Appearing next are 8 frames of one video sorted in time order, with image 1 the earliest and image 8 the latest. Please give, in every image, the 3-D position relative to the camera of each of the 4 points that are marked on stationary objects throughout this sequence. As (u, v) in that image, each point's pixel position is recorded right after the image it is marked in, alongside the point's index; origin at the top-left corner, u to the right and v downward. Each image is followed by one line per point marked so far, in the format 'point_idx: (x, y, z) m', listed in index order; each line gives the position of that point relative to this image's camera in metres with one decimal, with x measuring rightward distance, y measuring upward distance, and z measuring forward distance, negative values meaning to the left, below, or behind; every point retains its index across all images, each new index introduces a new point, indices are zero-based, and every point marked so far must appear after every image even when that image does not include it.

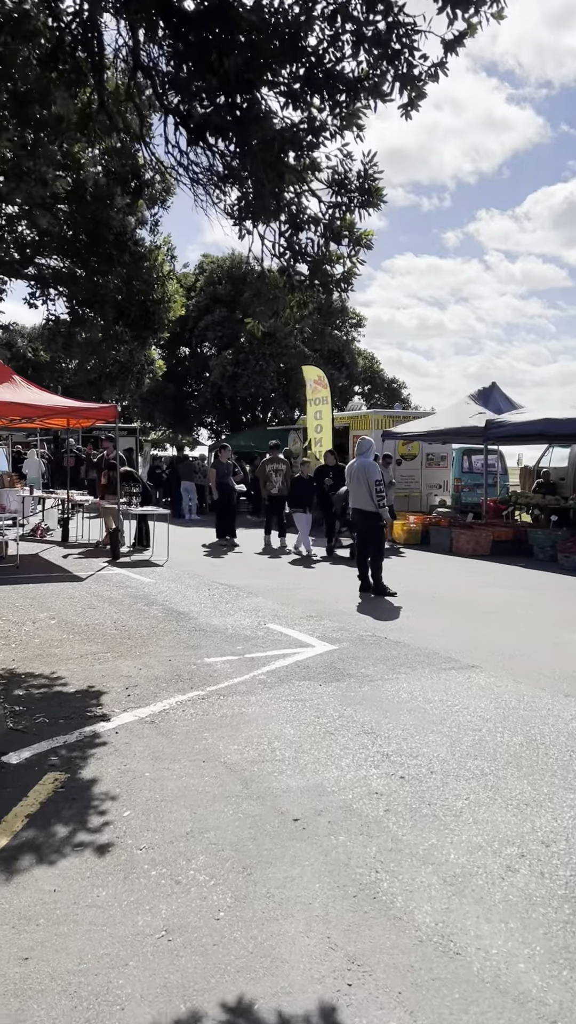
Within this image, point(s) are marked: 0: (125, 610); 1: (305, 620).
0: (-1.8, -1.1, +9.5) m
1: (+0.2, -1.1, +9.0) m
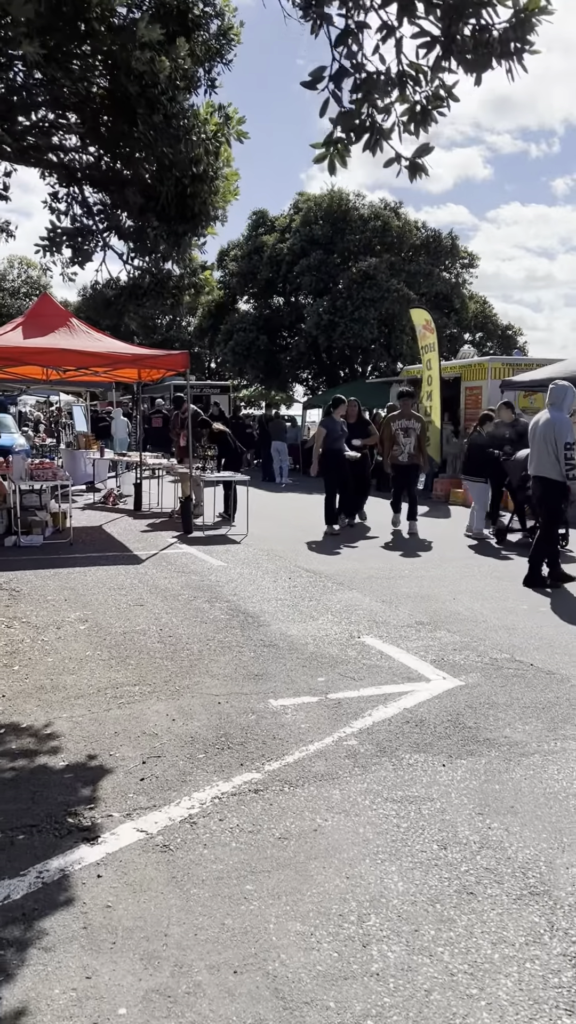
0: (-0.9, -0.8, +7.4) m
1: (+1.0, -0.9, +6.7) m
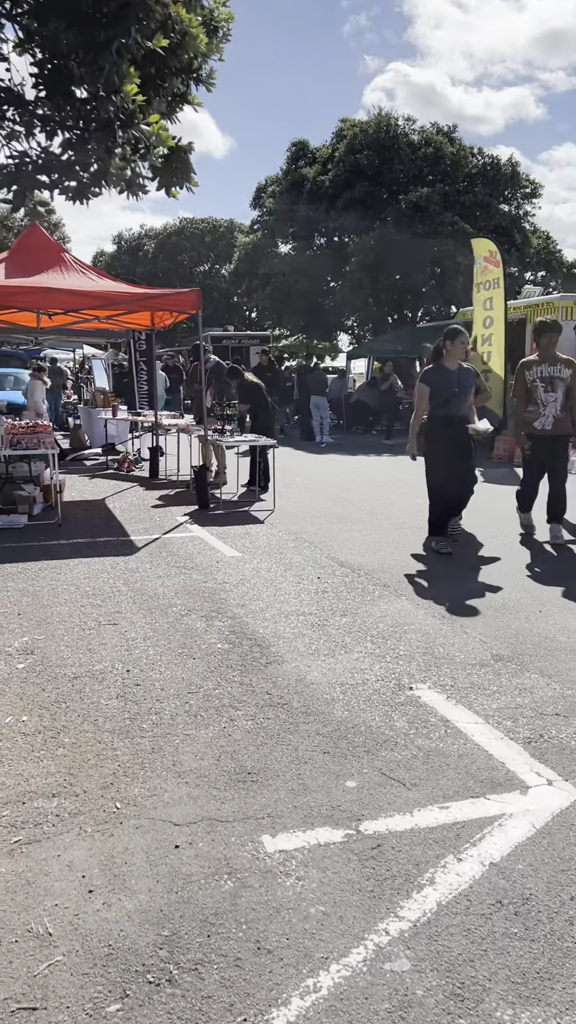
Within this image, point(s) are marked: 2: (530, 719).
0: (-0.8, -0.7, +5.4) m
1: (+1.1, -0.8, +4.6) m
2: (+1.1, -0.9, +4.0) m
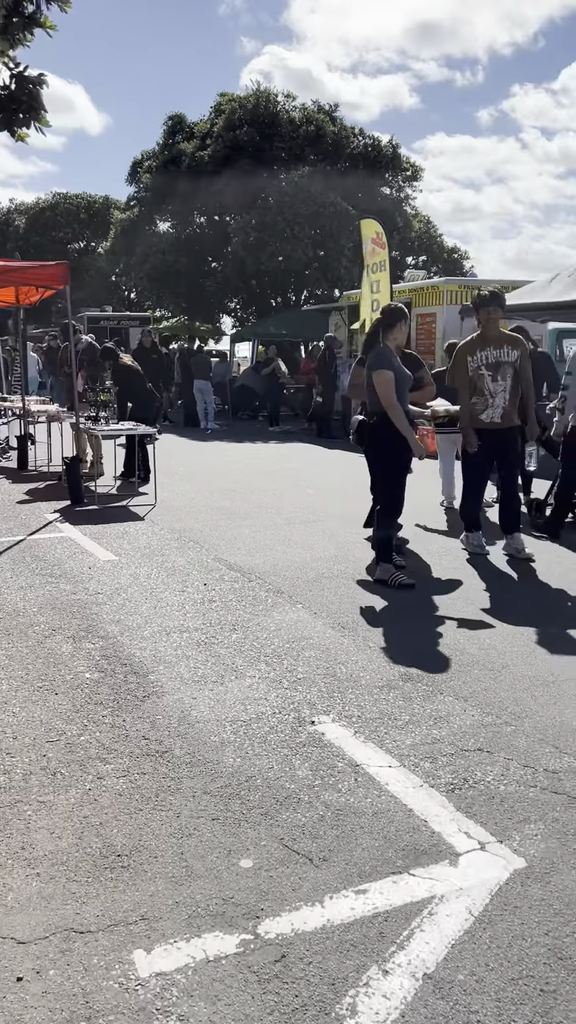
0: (-1.4, -0.8, +4.6) m
1: (+0.5, -0.9, +4.0) m
2: (+0.6, -1.0, +3.5) m
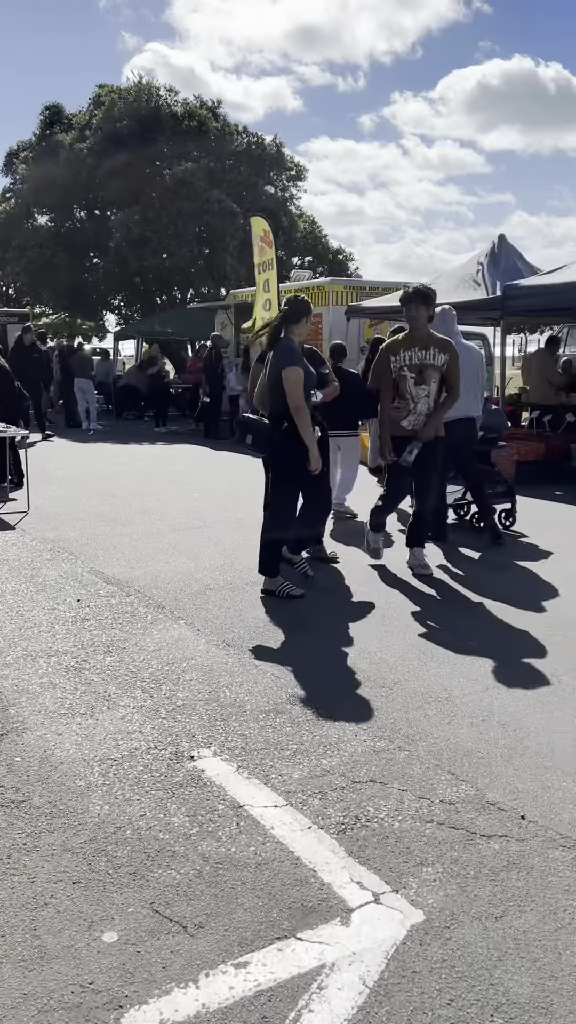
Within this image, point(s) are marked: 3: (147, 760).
0: (-2.0, -0.8, +4.1) m
1: (0.0, -0.9, +3.7) m
2: (+0.2, -1.0, +3.2) m
3: (-0.6, -1.0, +3.4) m
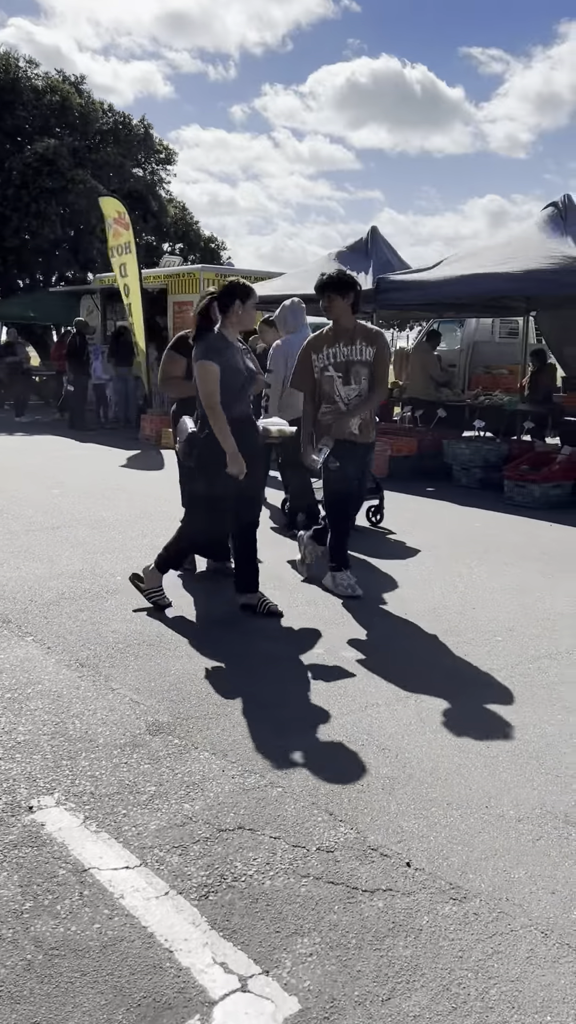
0: (-2.5, -0.9, +3.4) m
1: (-0.5, -0.9, +3.3) m
2: (-0.3, -1.0, +2.8) m
3: (-1.0, -1.0, +2.9) m
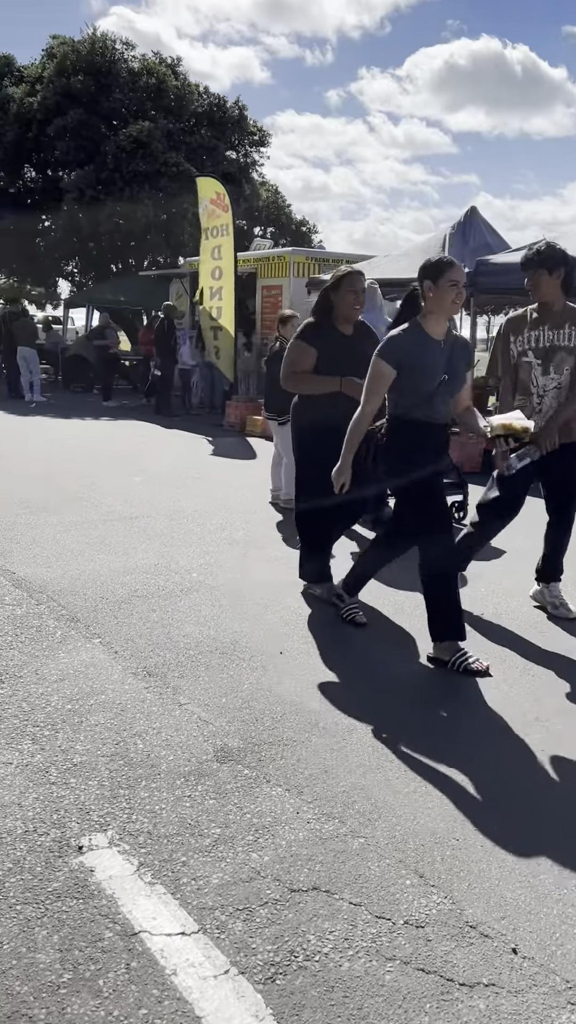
0: (-2.2, -0.8, +3.2) m
1: (-0.2, -0.9, +2.9) m
2: (0.0, -1.1, +2.4) m
3: (-0.8, -1.0, +2.6) m
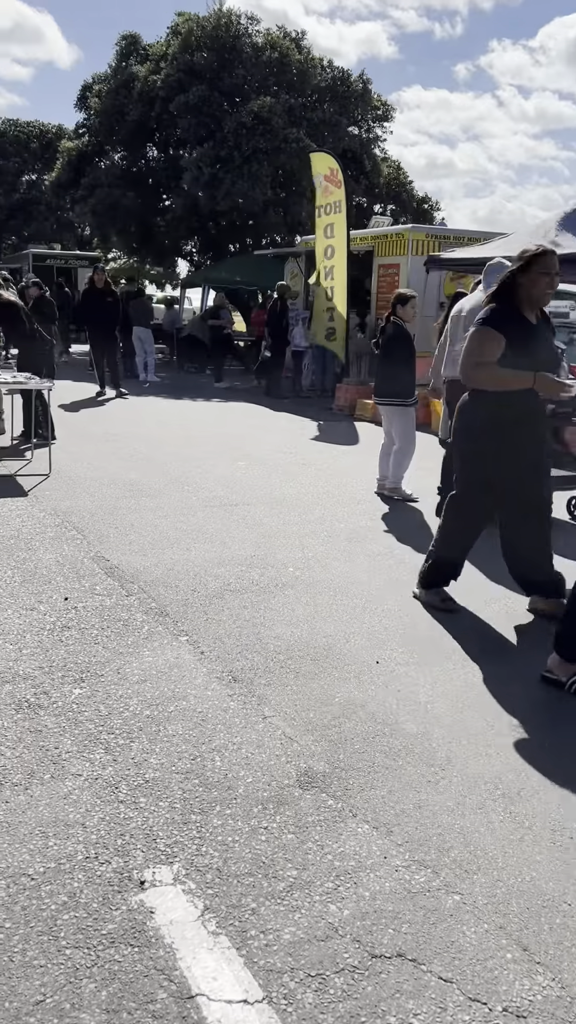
0: (-1.9, -0.8, +3.2) m
1: (0.0, -0.9, +2.7) m
2: (+0.1, -1.1, +2.1) m
3: (-0.6, -1.0, +2.4) m
